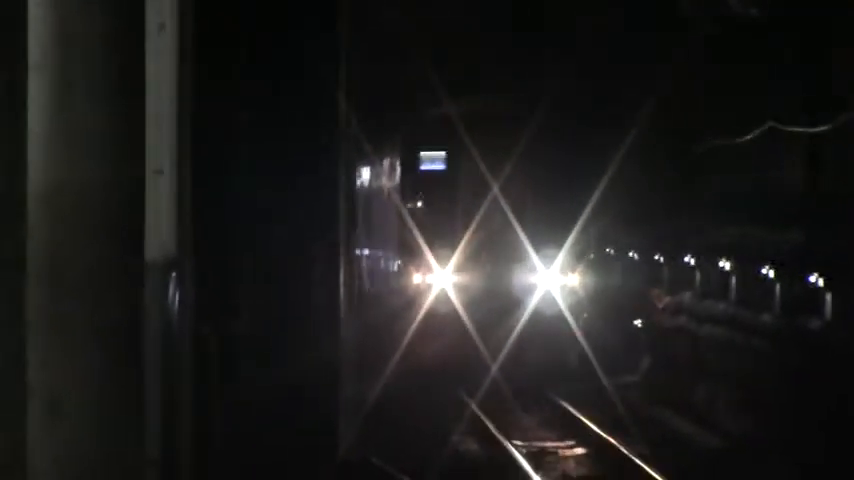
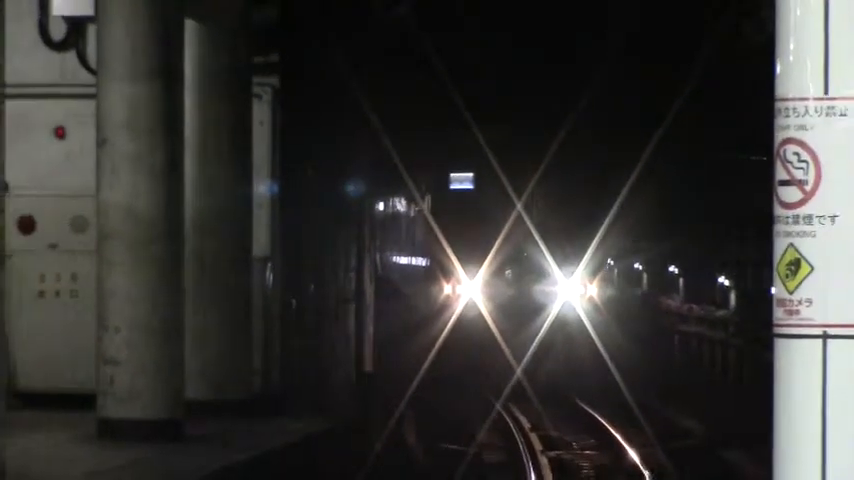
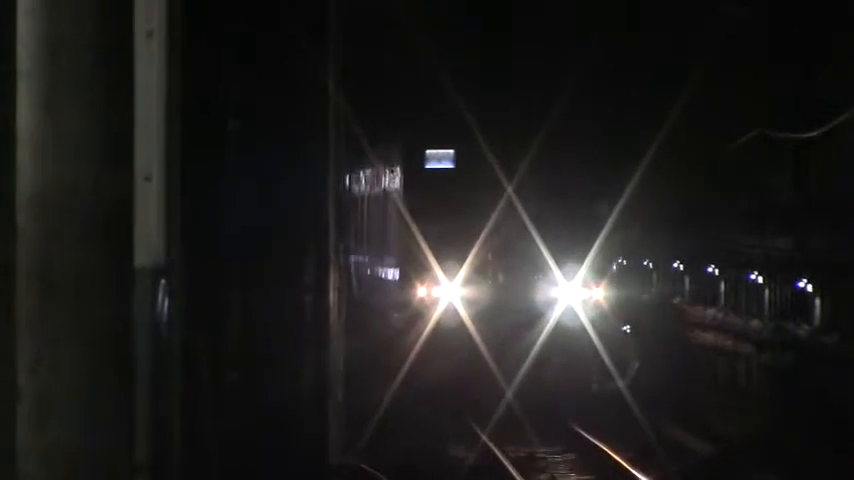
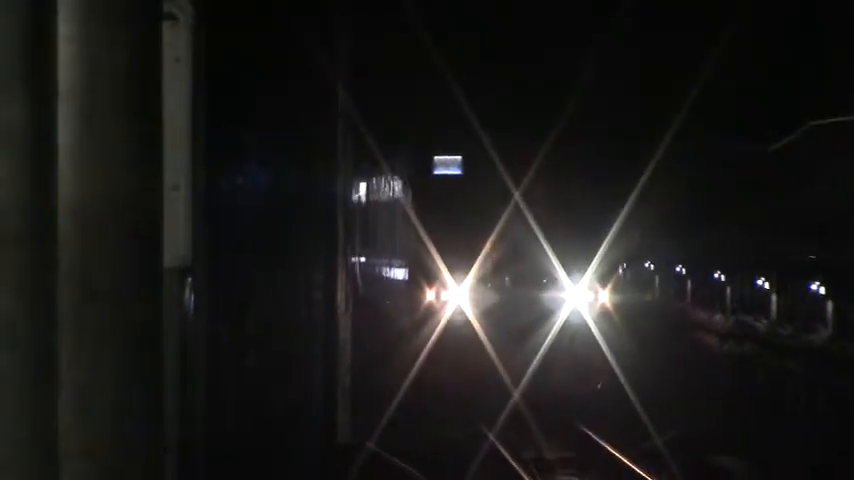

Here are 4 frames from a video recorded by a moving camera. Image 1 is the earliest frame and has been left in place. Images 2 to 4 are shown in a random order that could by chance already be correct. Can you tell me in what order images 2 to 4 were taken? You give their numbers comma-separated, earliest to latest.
3, 4, 2
